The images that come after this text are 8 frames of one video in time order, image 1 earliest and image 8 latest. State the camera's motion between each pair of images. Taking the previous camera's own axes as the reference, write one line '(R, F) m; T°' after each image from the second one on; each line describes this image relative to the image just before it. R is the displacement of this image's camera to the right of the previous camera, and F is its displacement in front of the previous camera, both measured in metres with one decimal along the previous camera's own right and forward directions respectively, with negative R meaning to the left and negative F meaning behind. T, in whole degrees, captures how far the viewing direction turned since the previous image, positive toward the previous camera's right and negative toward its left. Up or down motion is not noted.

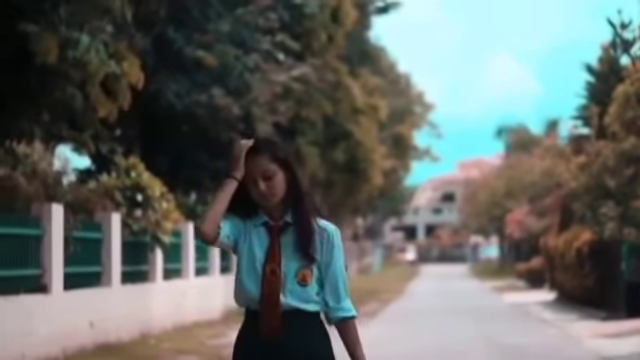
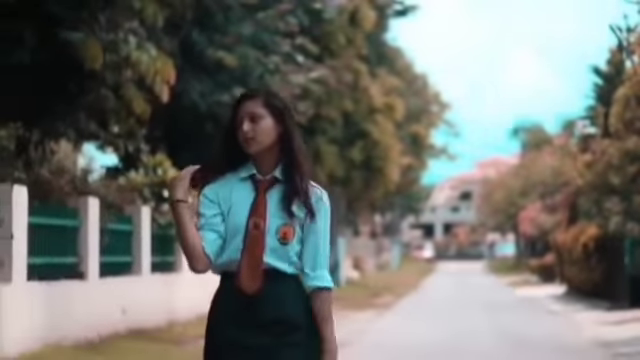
(0.0, -1.3) m; -1°
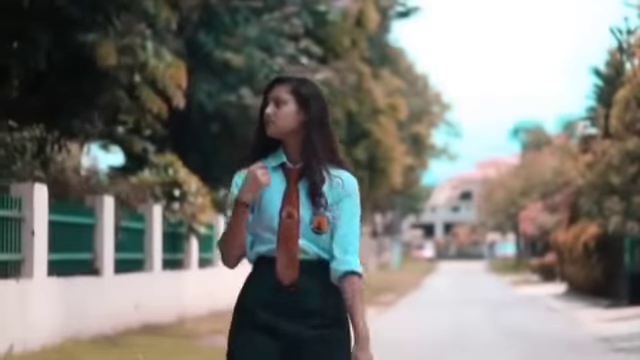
(-0.1, -0.5) m; 0°
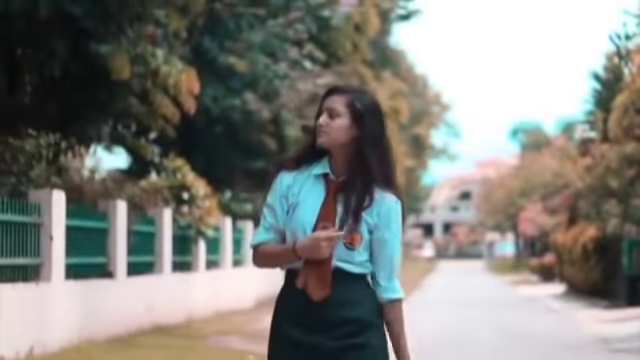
(-0.1, -0.5) m; 0°
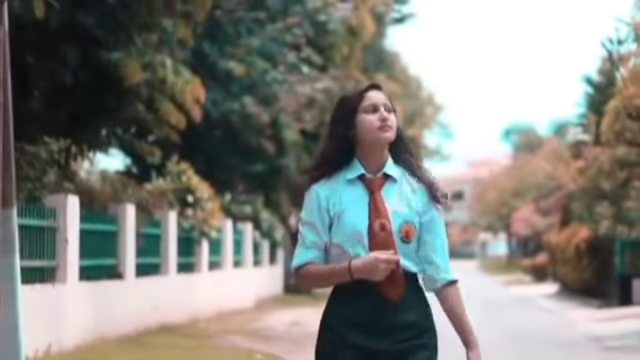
(-0.1, -0.6) m; 0°
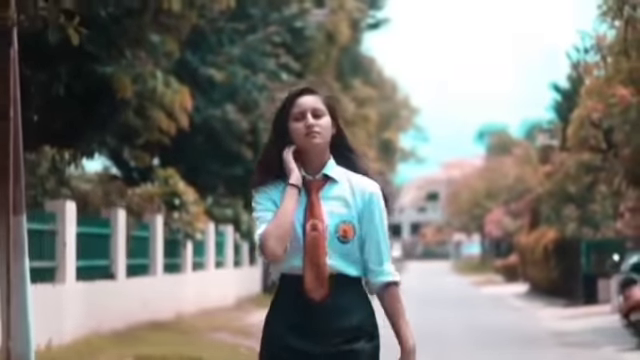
(-0.1, -1.2) m; +1°
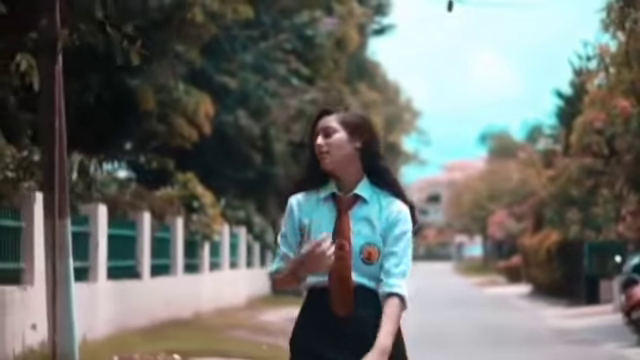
(-0.2, -1.0) m; 0°
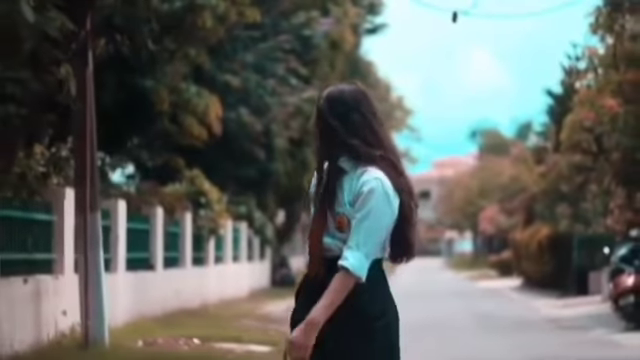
(-0.2, -1.1) m; 0°
